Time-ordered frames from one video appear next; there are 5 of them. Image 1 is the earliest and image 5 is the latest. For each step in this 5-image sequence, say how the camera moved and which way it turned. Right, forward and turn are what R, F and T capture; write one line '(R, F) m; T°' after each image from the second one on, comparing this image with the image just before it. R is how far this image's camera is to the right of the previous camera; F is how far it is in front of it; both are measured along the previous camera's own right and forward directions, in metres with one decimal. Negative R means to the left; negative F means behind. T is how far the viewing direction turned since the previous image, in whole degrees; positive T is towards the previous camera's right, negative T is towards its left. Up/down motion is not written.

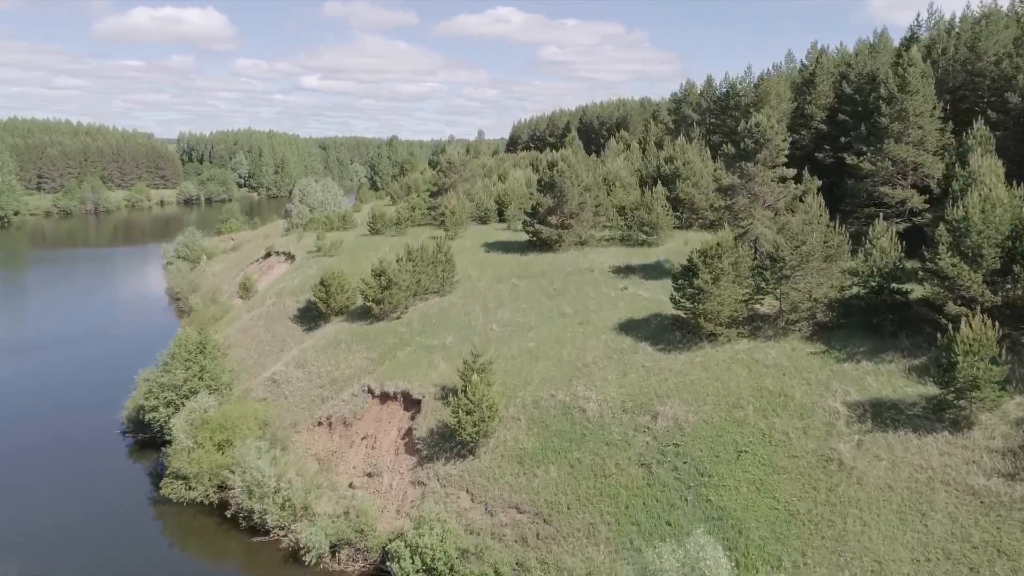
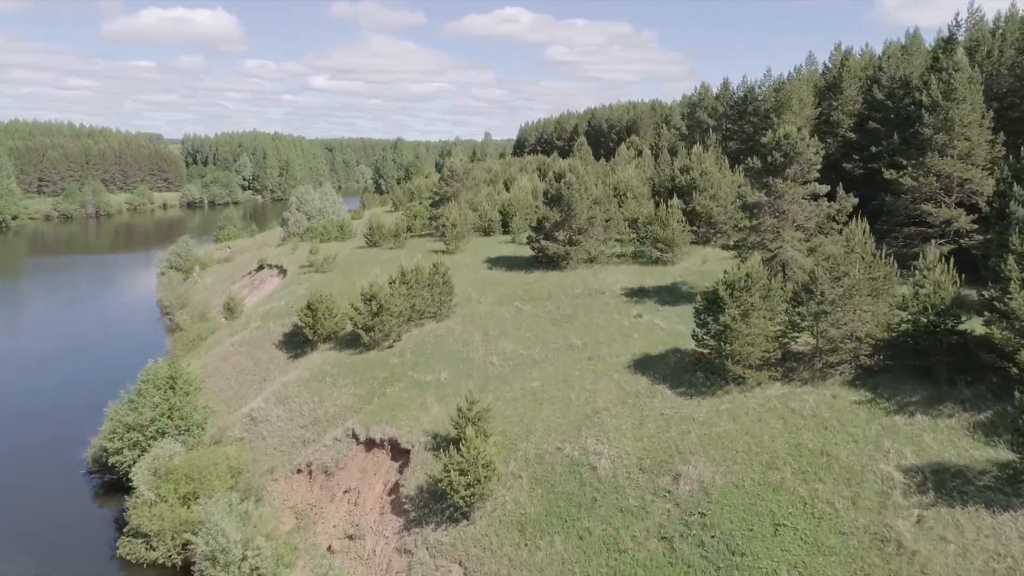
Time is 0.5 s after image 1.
(+0.2, +3.5) m; -1°
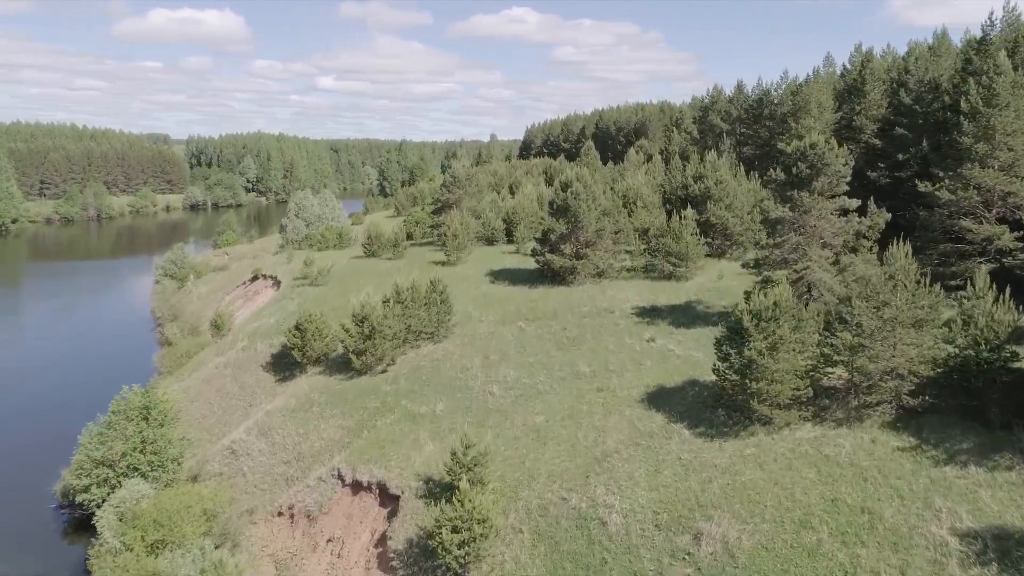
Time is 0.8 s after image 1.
(+0.2, +2.6) m; 0°
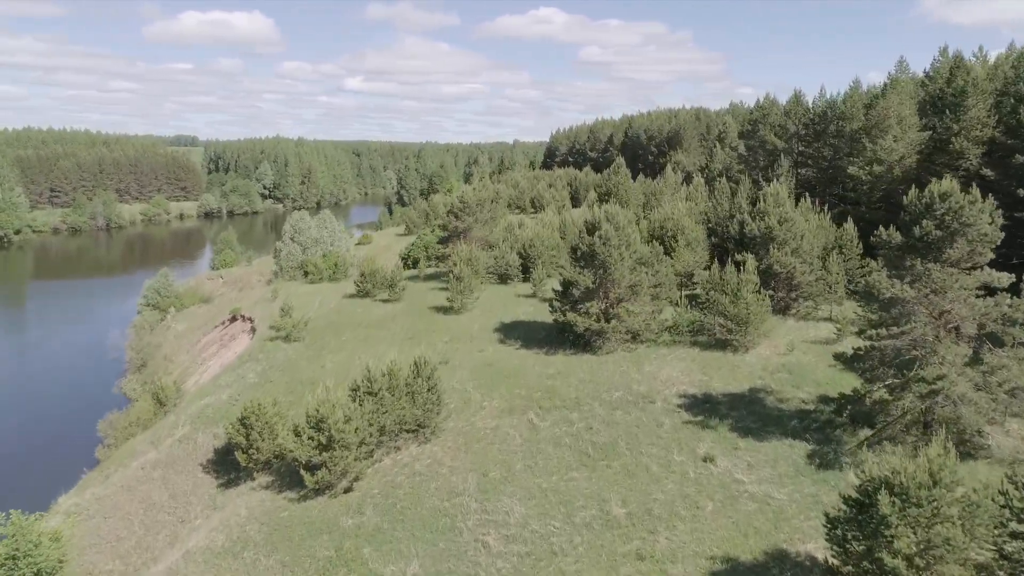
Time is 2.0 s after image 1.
(+0.6, +8.7) m; -2°
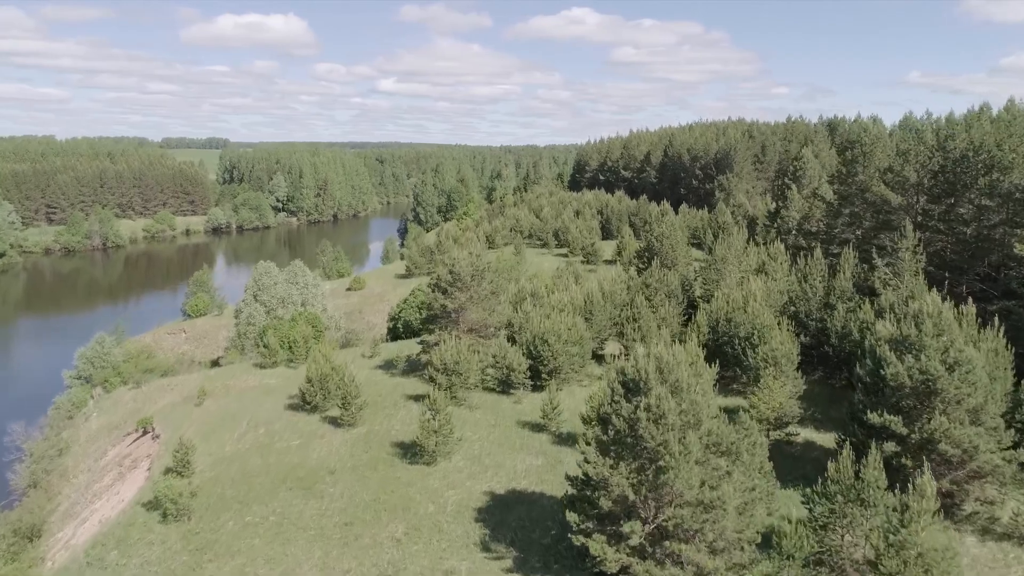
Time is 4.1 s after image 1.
(+1.2, +14.5) m; -2°
